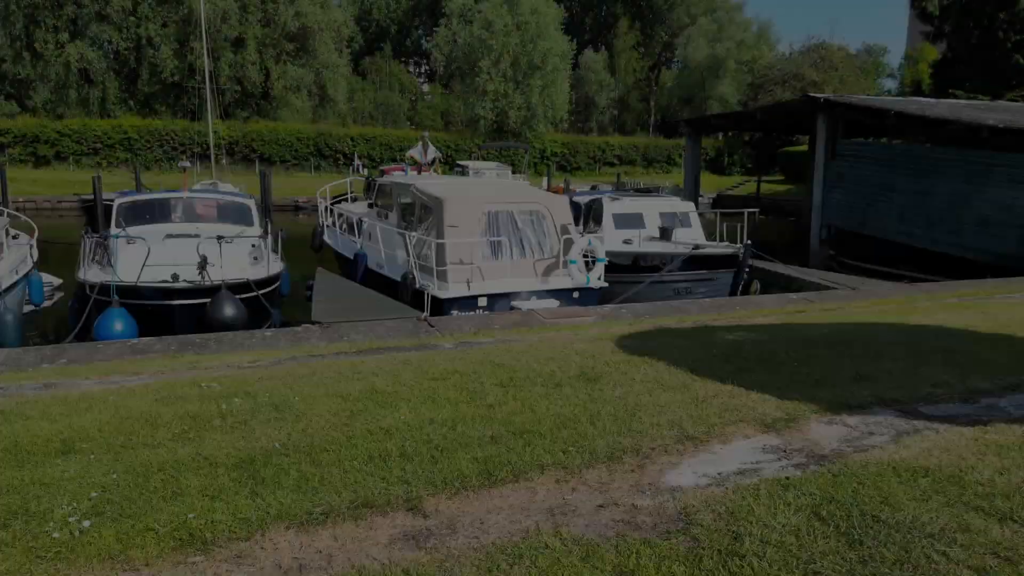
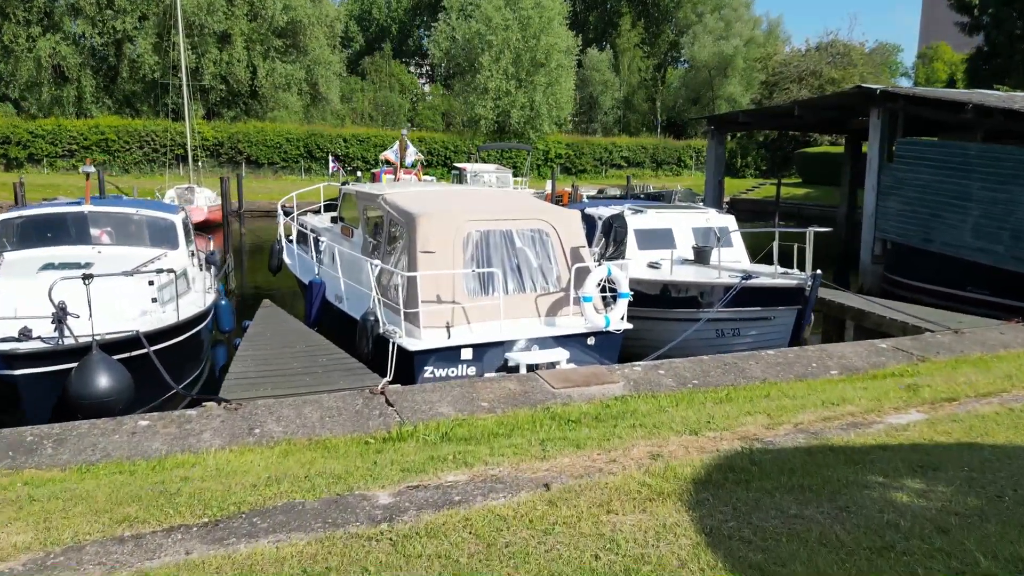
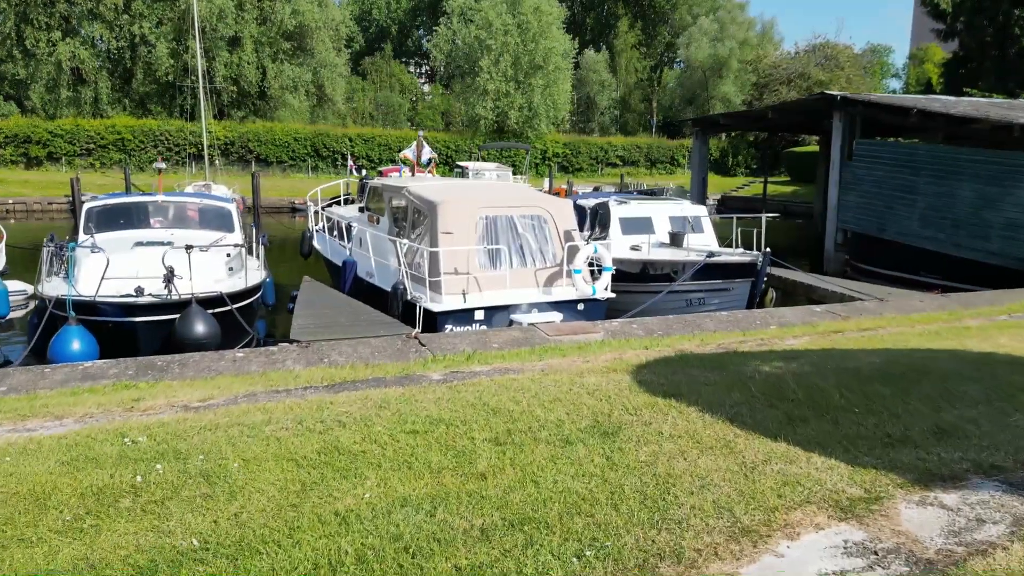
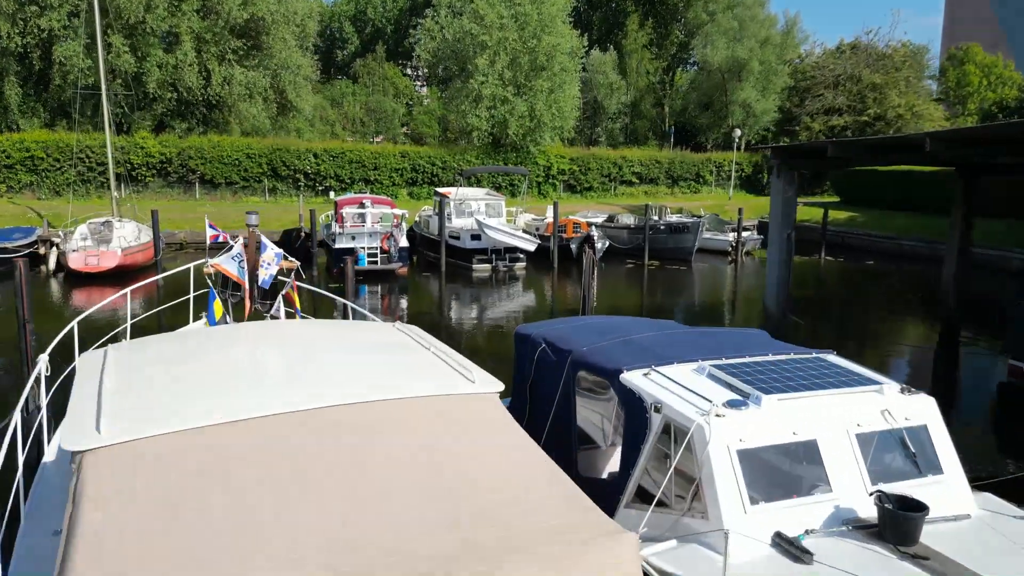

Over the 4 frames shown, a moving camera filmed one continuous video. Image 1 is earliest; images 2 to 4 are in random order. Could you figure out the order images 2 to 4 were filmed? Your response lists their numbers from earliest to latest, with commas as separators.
3, 2, 4
